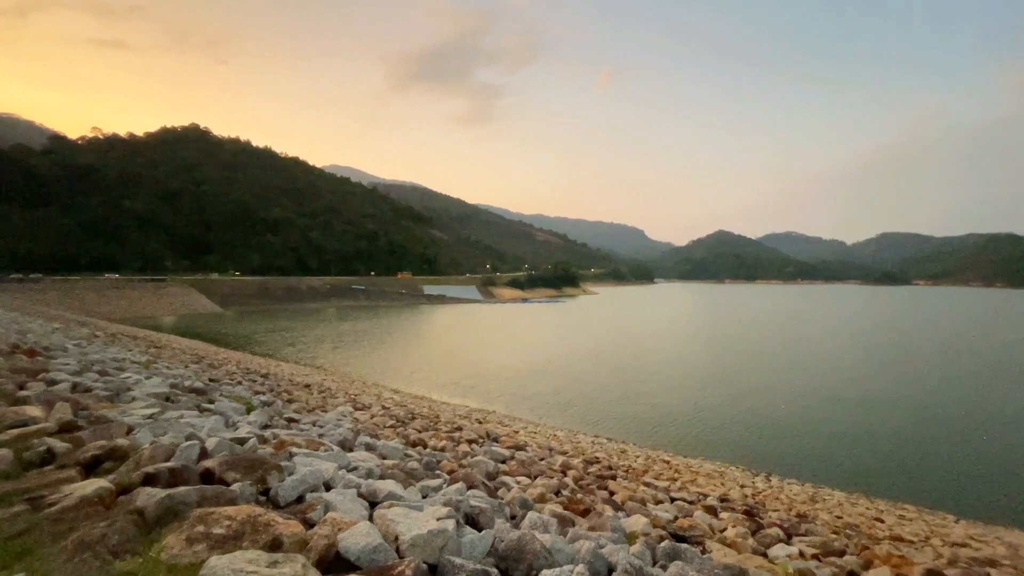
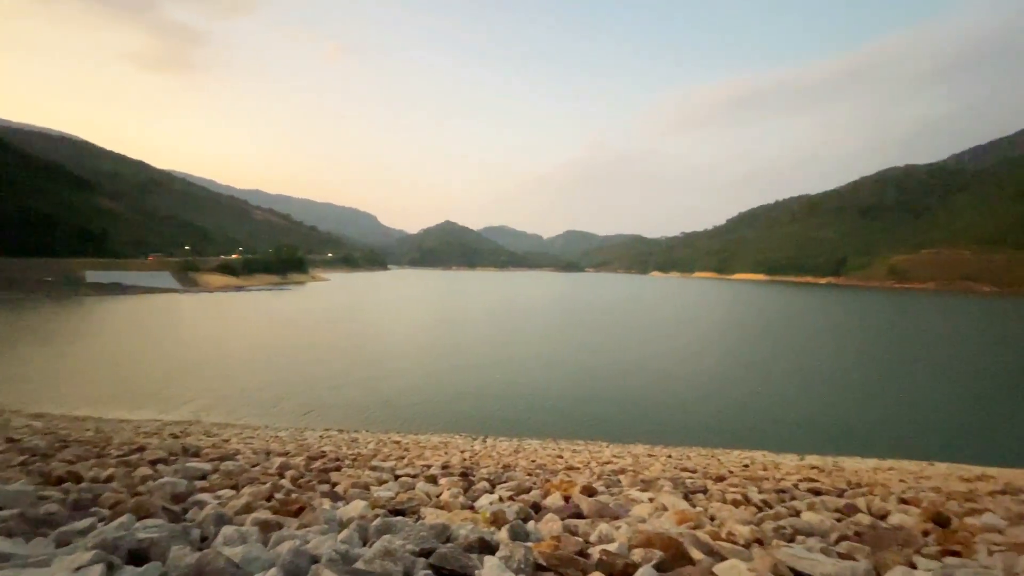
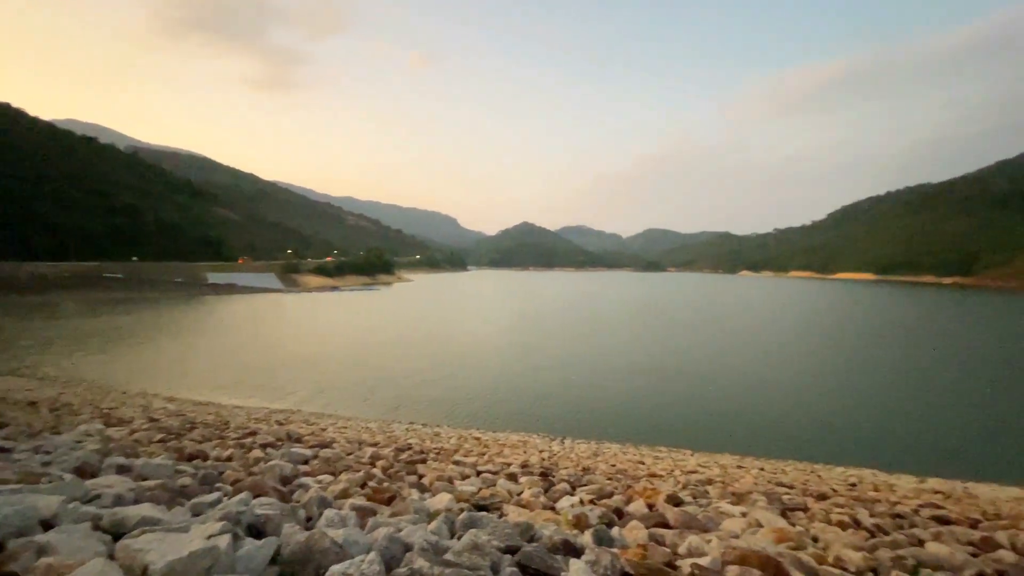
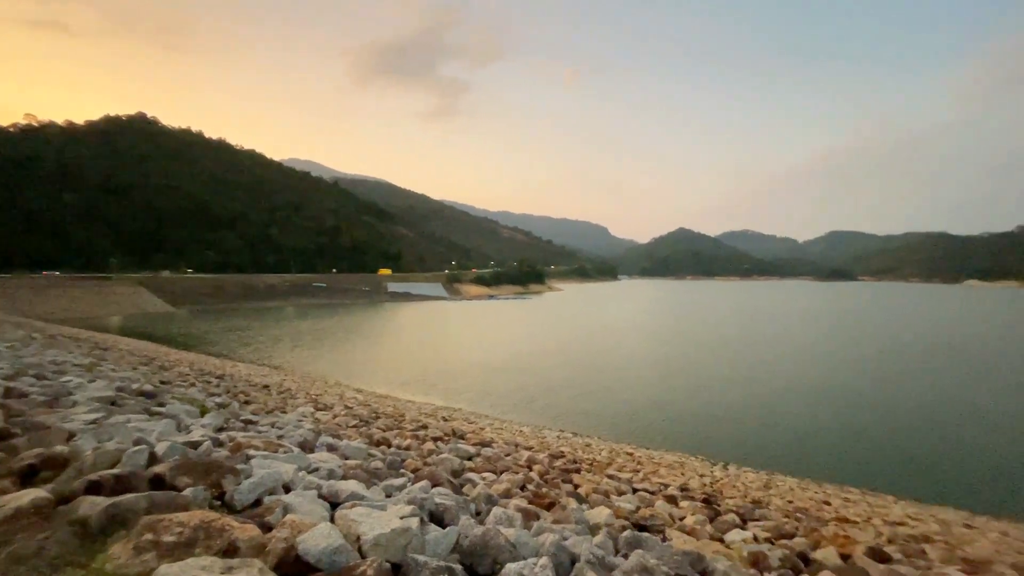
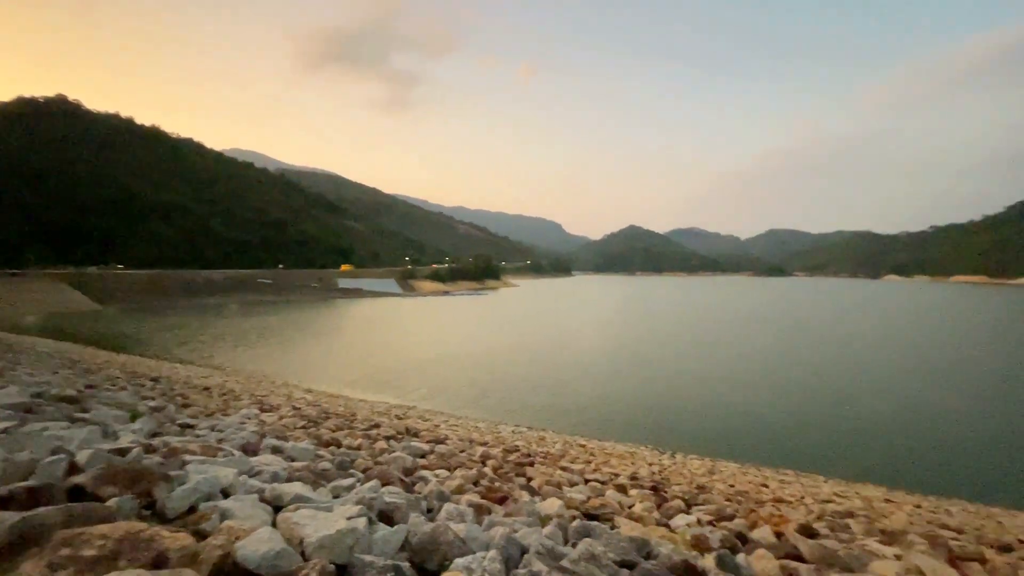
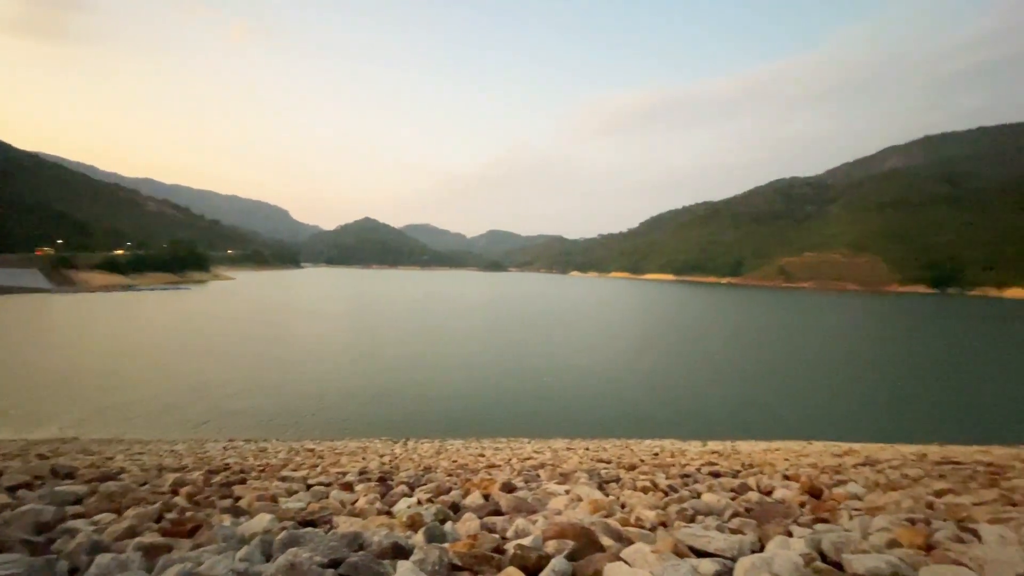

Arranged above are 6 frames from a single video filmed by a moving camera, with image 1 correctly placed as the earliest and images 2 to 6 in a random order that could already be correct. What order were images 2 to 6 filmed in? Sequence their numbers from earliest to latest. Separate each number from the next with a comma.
4, 5, 3, 2, 6
